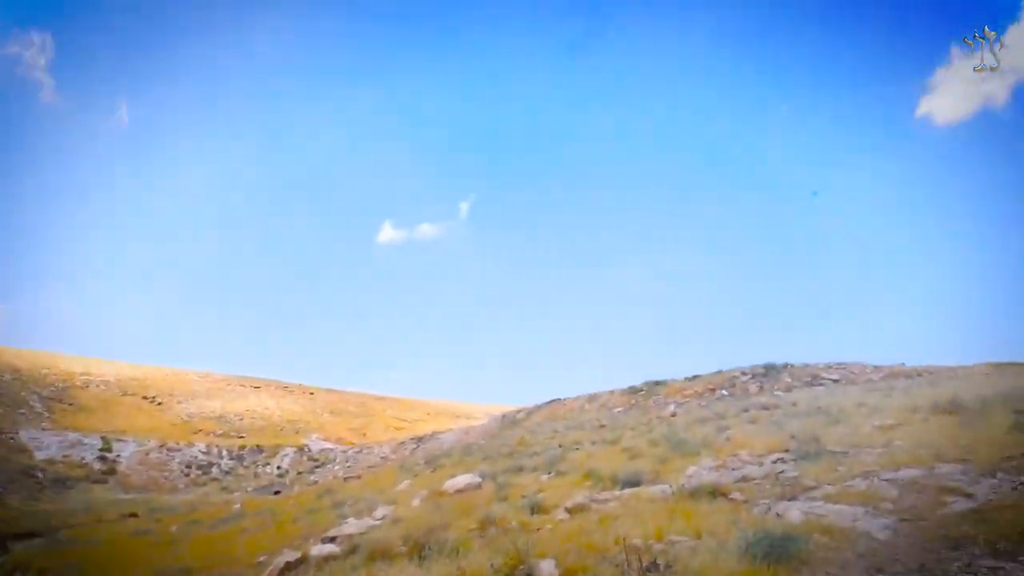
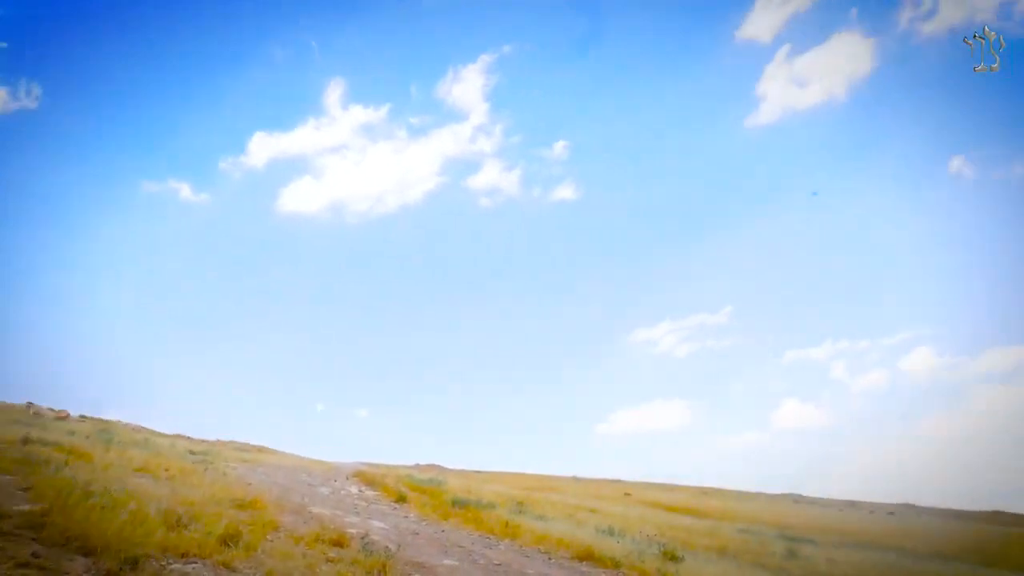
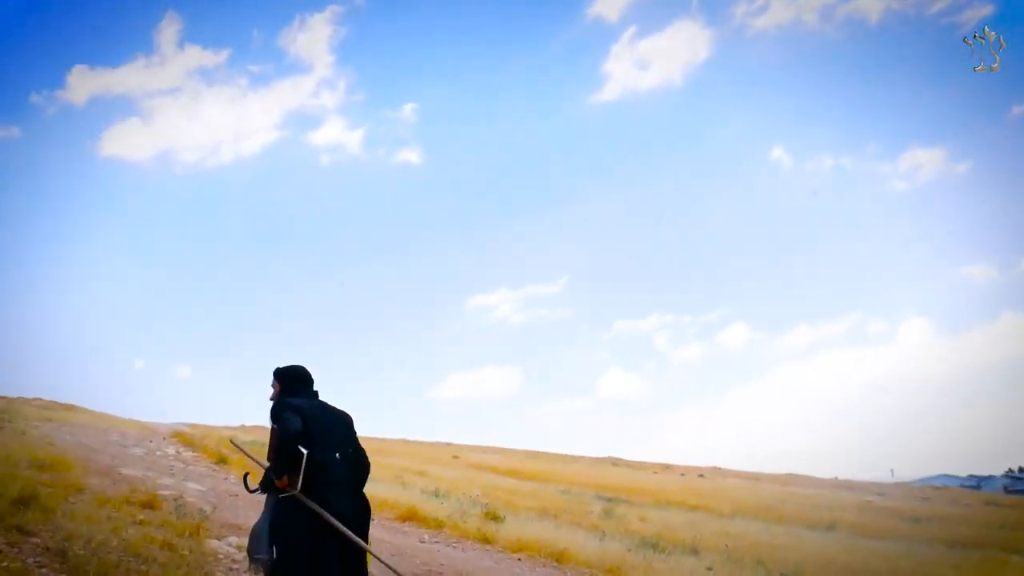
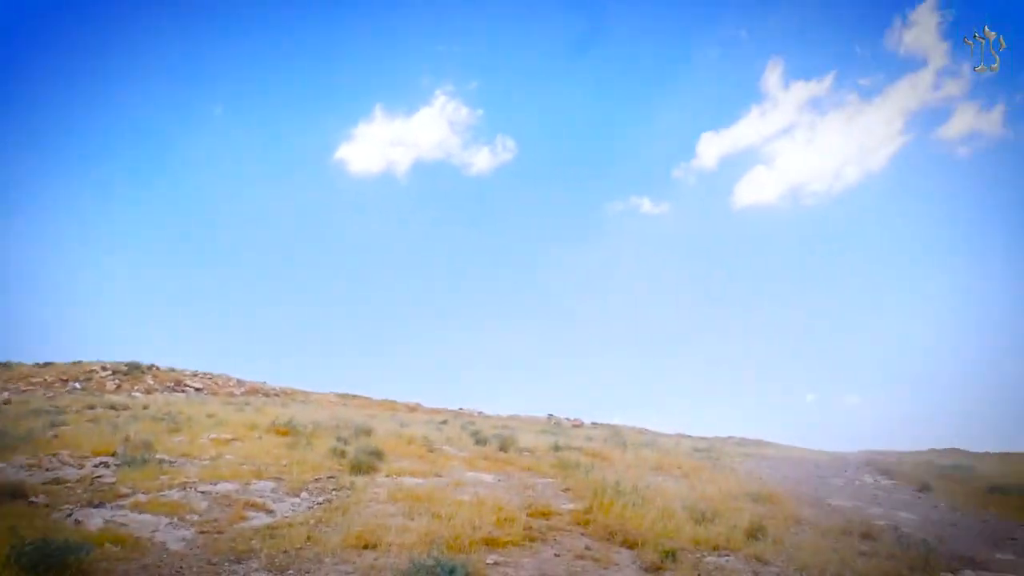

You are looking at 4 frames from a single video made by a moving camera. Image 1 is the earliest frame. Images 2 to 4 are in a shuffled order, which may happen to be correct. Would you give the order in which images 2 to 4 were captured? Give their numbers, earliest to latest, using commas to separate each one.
4, 2, 3
